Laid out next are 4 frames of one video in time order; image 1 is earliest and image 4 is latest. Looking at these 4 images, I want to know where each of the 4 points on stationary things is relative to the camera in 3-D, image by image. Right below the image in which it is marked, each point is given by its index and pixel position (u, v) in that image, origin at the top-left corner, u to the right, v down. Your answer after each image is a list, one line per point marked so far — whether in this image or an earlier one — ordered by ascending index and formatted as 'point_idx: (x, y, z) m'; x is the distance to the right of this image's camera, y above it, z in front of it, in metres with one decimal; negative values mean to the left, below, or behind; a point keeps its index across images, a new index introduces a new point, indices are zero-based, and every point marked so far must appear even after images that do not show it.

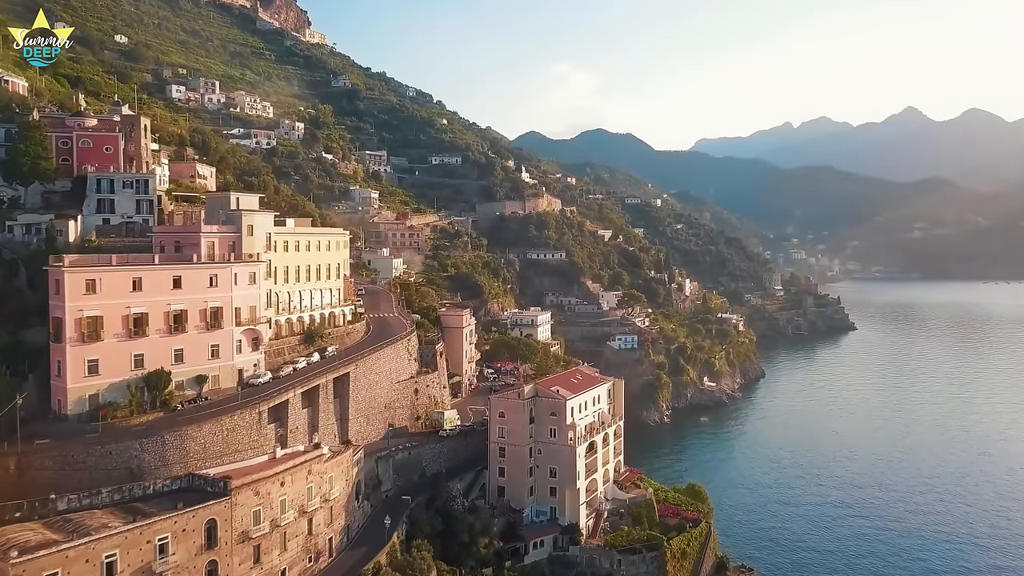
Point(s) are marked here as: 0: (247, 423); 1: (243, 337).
0: (-6.0, -3.1, +16.5) m
1: (-6.9, -1.3, +18.5) m
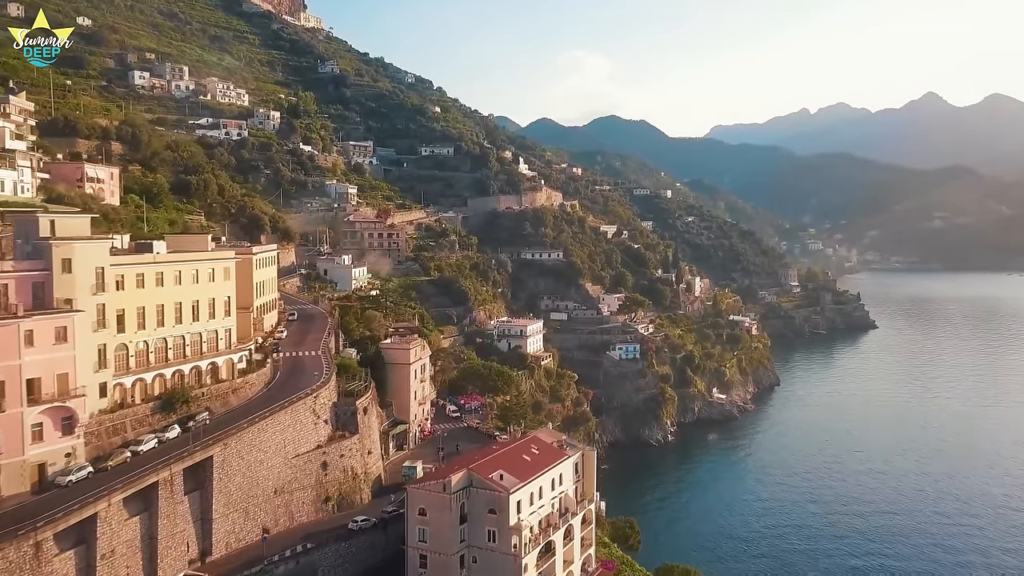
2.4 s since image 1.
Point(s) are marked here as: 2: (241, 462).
0: (-7.7, -4.2, +11.2) m
1: (-8.6, -2.4, +13.2) m
2: (-5.9, -3.8, +15.6) m
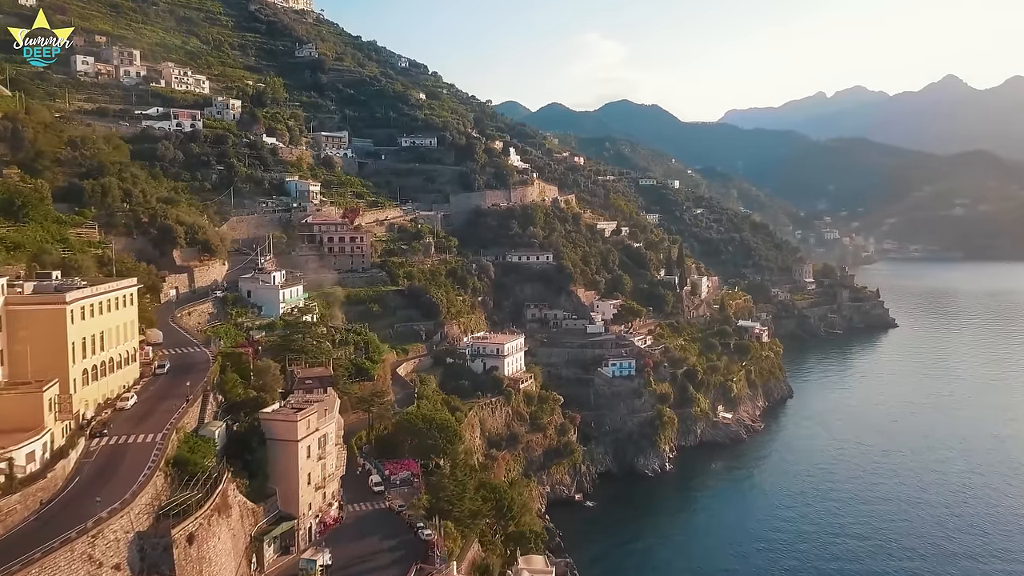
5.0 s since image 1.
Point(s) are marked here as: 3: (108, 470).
0: (-10.0, -5.8, +5.3) m
1: (-10.8, -4.0, +7.3) m
2: (-8.1, -5.3, +9.7) m
3: (-8.3, -3.7, +15.0) m
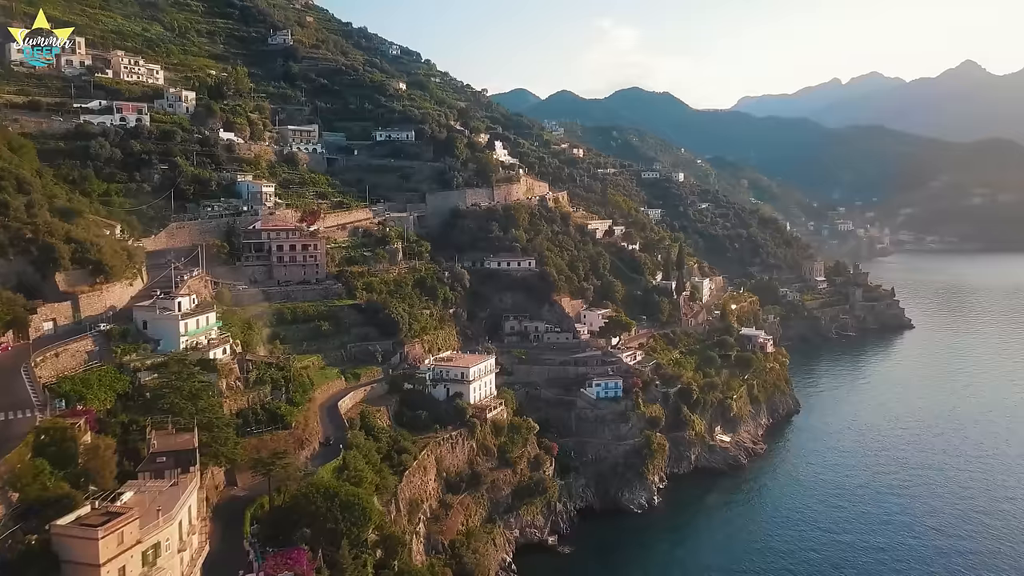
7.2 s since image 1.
0: (-12.4, -7.4, +0.5) m
1: (-13.2, -5.5, +2.5) m
2: (-10.5, -6.7, +4.9) m
3: (-10.6, -5.1, +10.1) m
